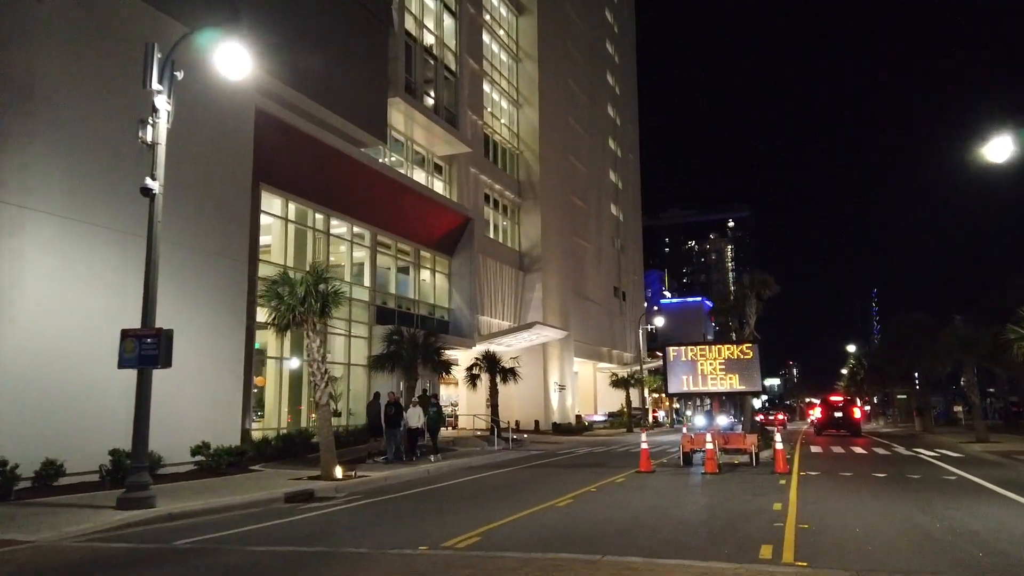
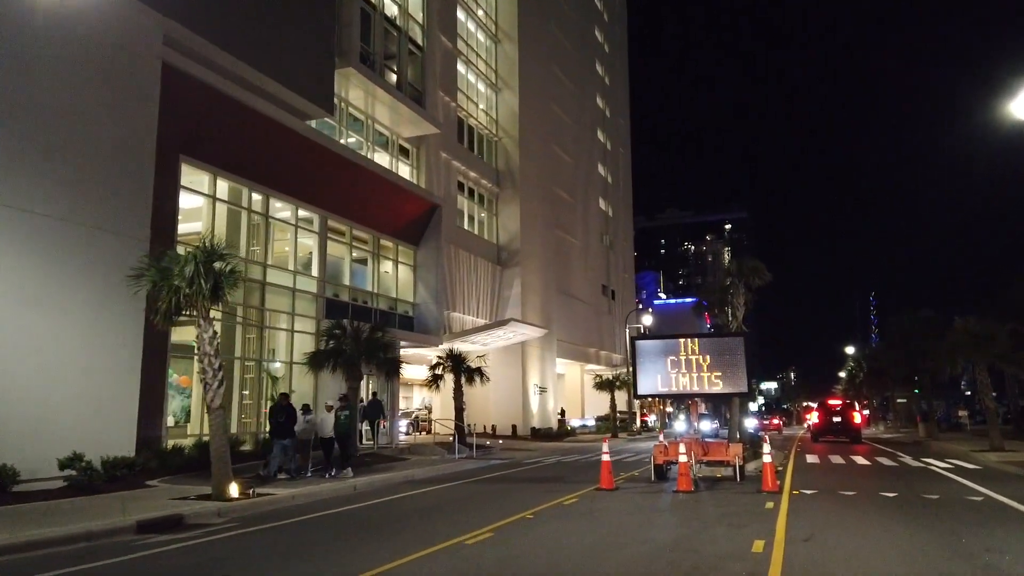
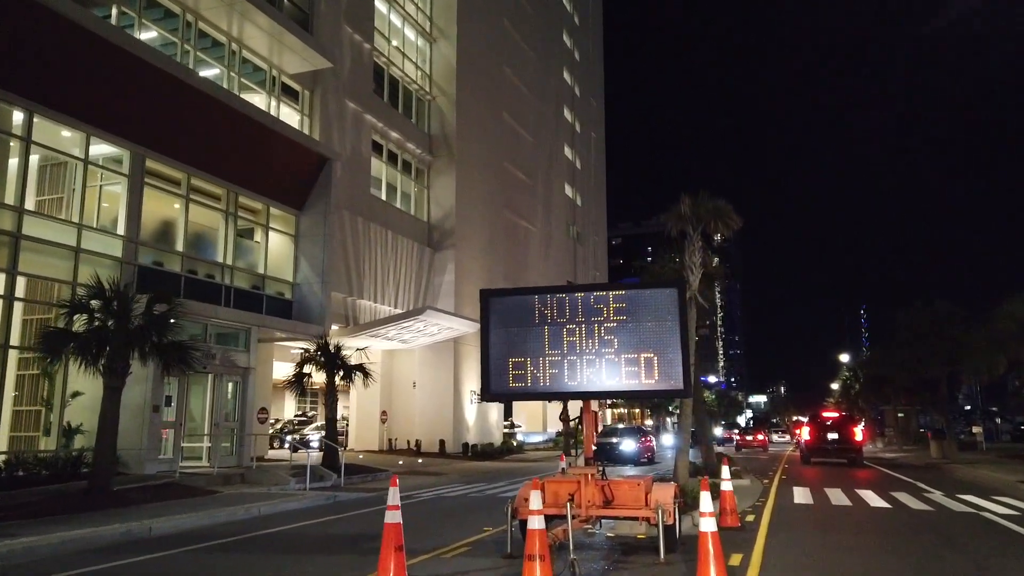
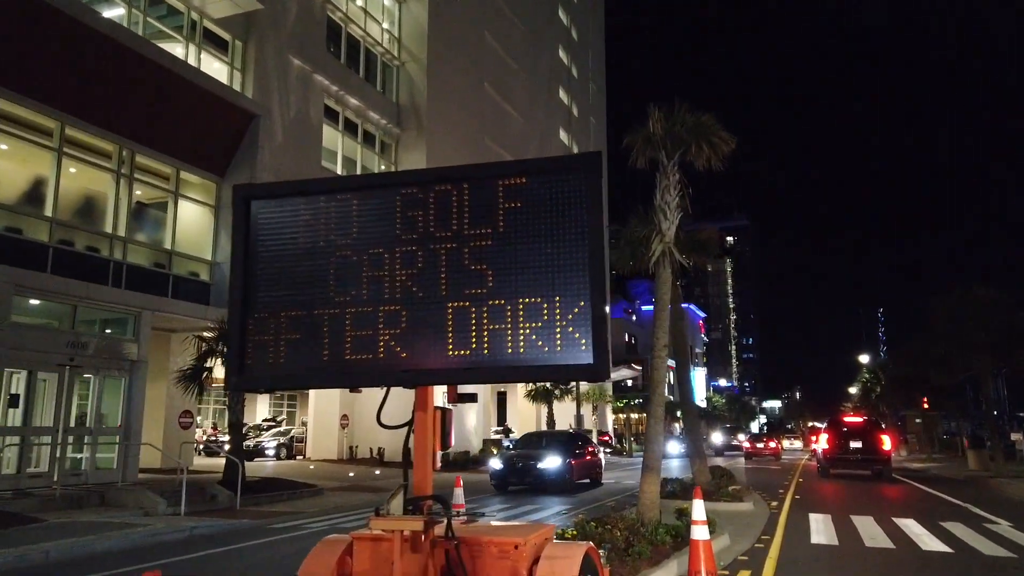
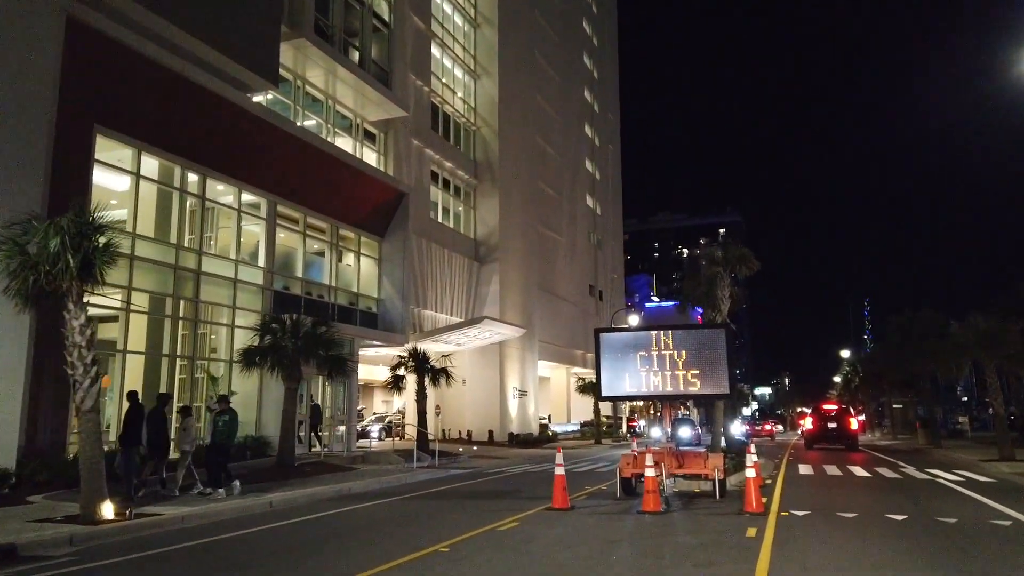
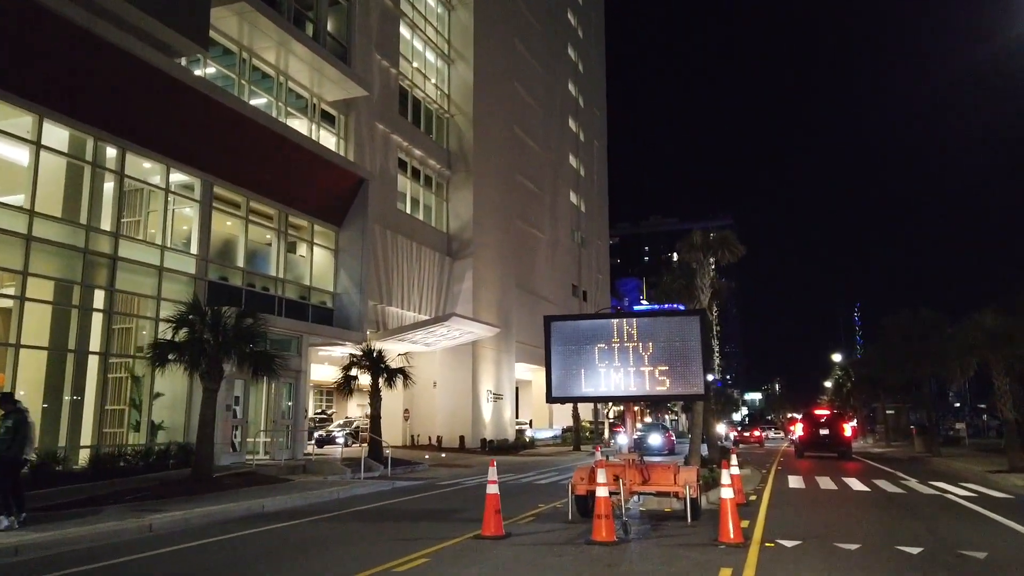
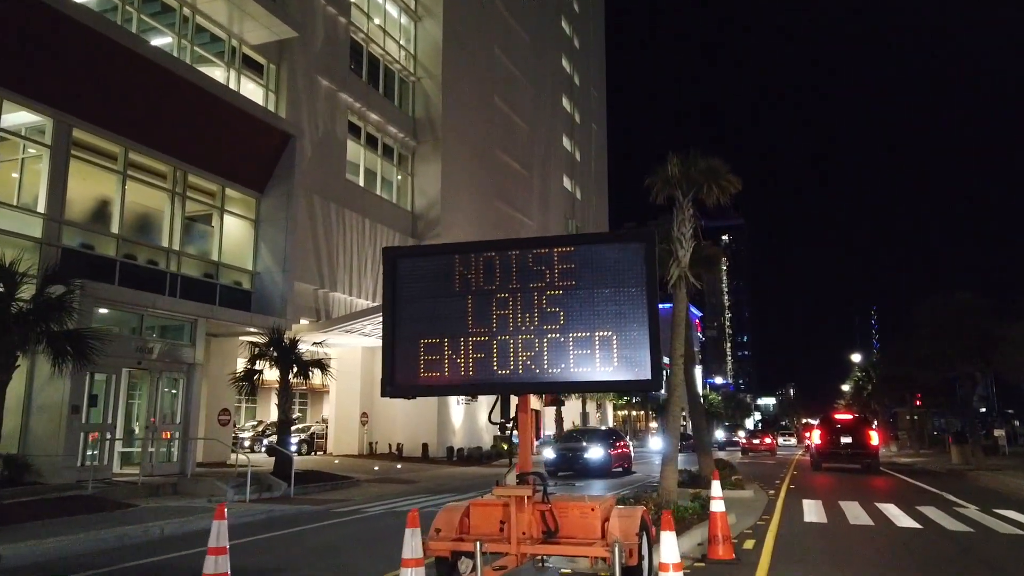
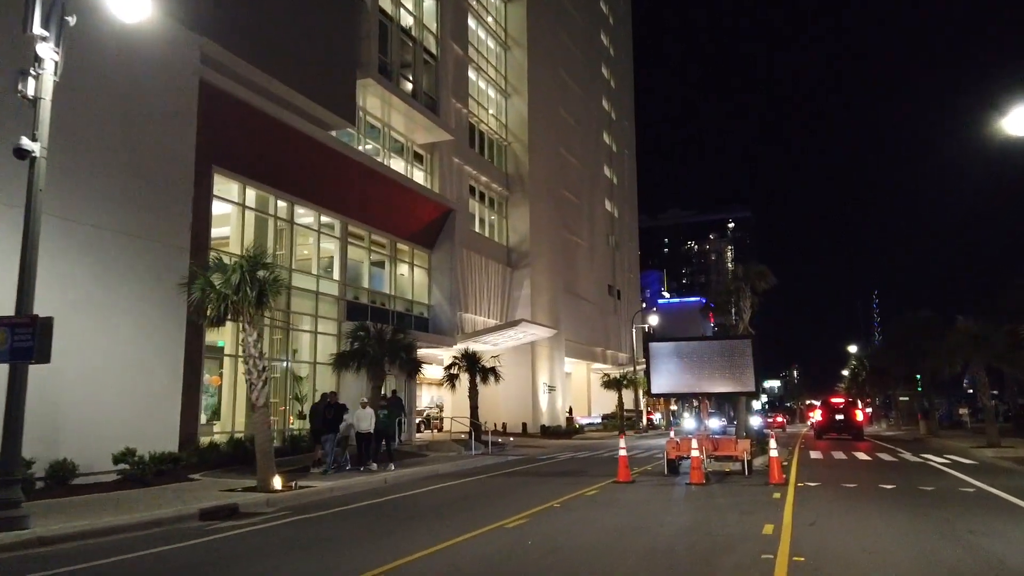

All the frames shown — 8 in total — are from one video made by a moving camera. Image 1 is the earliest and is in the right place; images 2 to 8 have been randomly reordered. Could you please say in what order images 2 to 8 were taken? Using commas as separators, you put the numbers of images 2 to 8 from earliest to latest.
8, 2, 5, 6, 3, 7, 4
